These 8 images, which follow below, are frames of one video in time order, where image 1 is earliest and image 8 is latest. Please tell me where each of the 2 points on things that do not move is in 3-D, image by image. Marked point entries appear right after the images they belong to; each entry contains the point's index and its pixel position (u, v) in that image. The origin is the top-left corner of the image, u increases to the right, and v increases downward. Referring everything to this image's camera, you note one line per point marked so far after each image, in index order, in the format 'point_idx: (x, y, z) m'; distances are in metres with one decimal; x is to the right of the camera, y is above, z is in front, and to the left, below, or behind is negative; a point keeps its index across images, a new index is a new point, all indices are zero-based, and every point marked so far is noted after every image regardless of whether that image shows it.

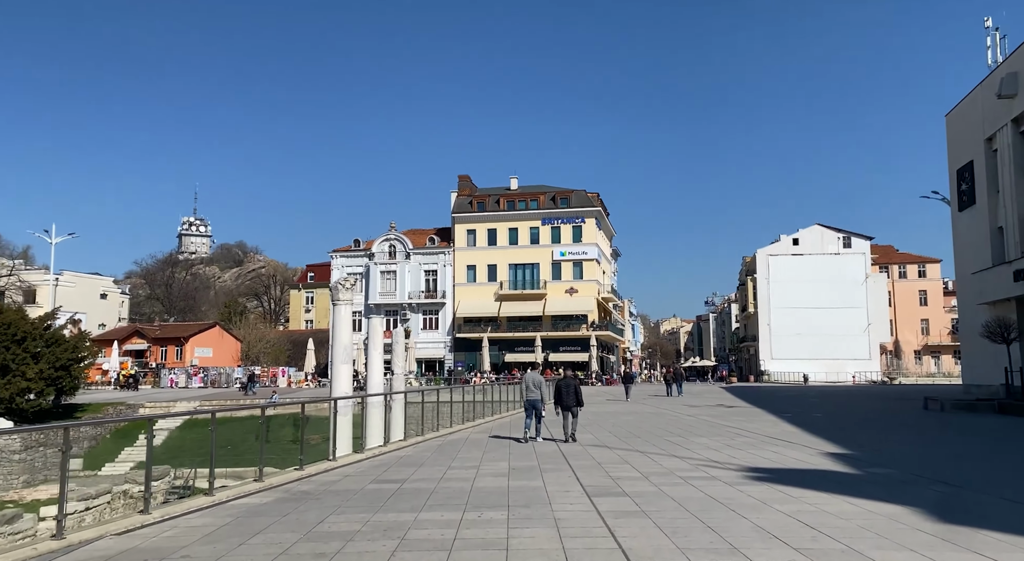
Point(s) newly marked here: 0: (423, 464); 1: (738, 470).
0: (-1.4, -2.9, +11.8) m
1: (+3.3, -2.7, +10.8) m
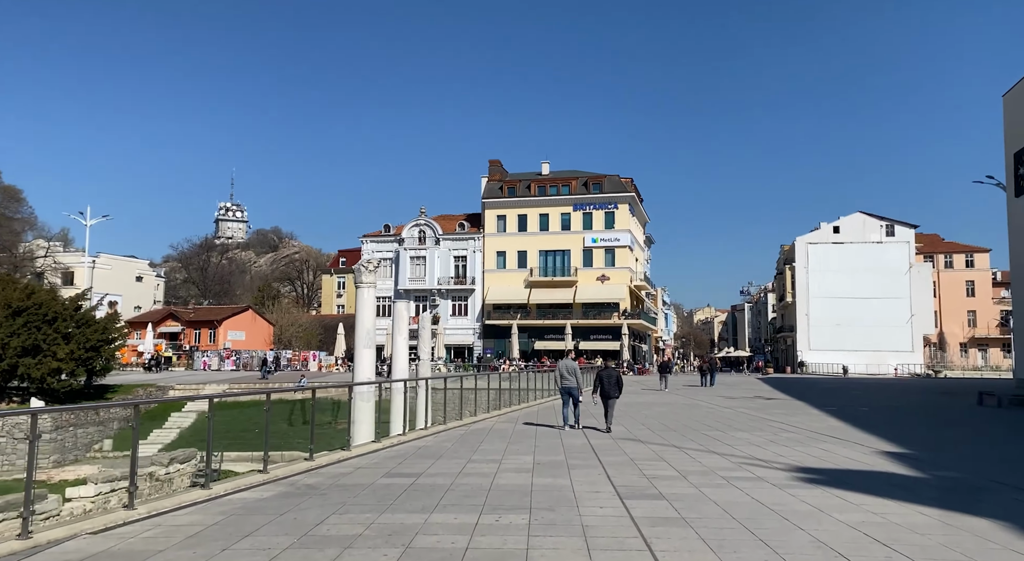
0: (-1.1, -2.6, +11.0) m
1: (+3.6, -2.5, +9.8) m
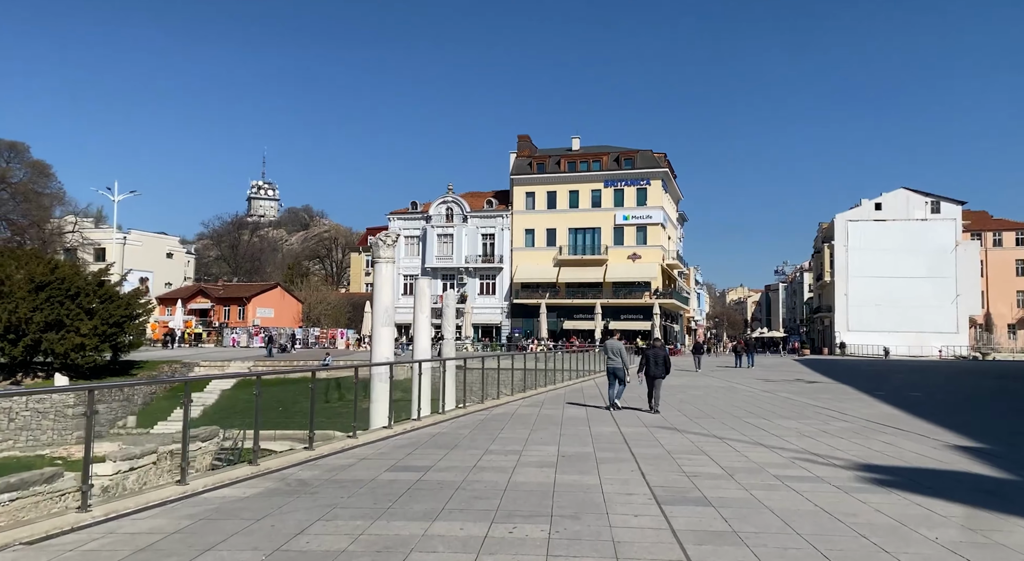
0: (-0.8, -2.2, +9.9) m
1: (+3.8, -2.1, +8.5) m
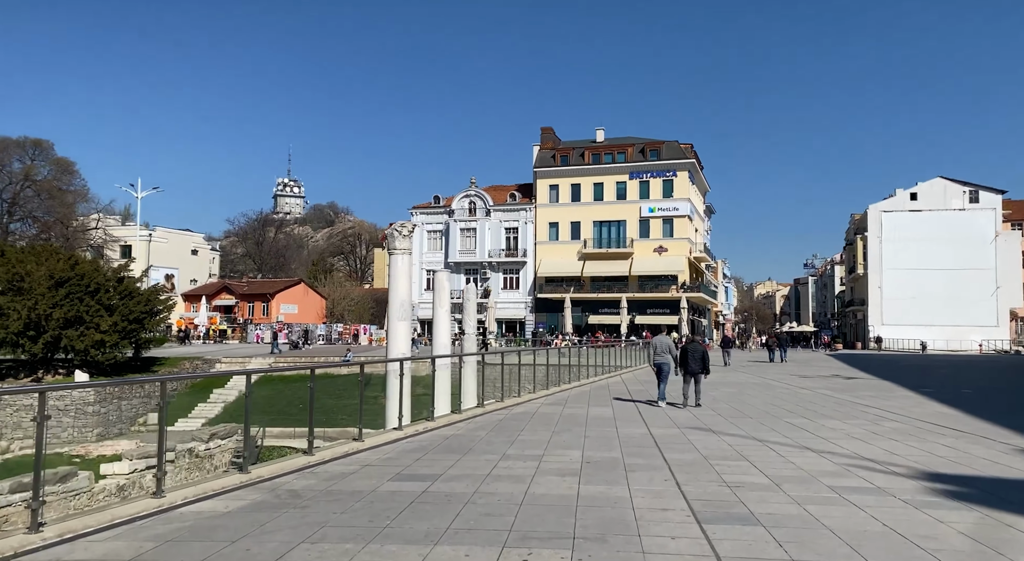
0: (-0.5, -2.1, +9.1) m
1: (+4.0, -2.0, +7.5) m
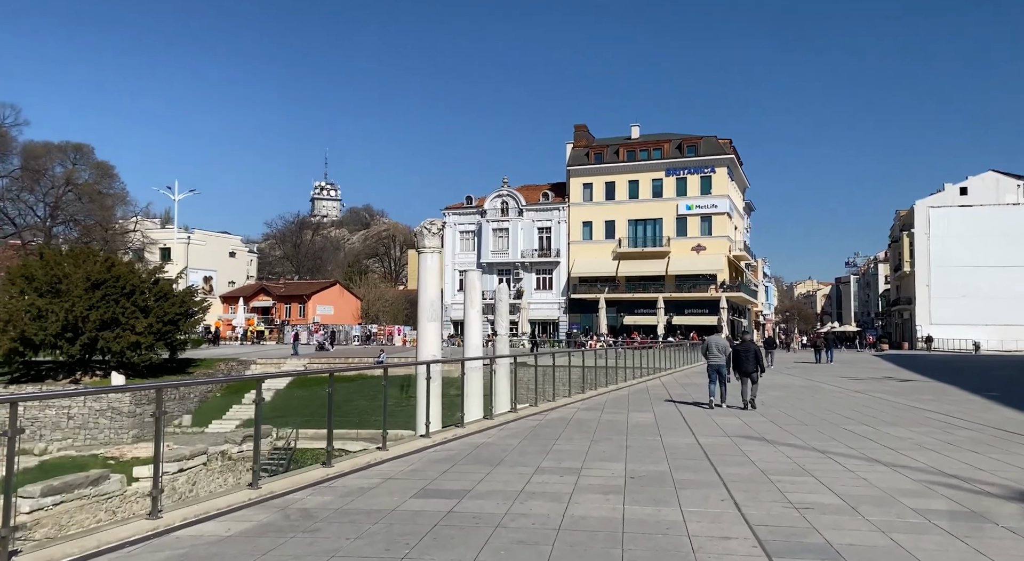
0: (-0.1, -2.0, +8.3) m
1: (+4.3, -1.9, +6.6) m
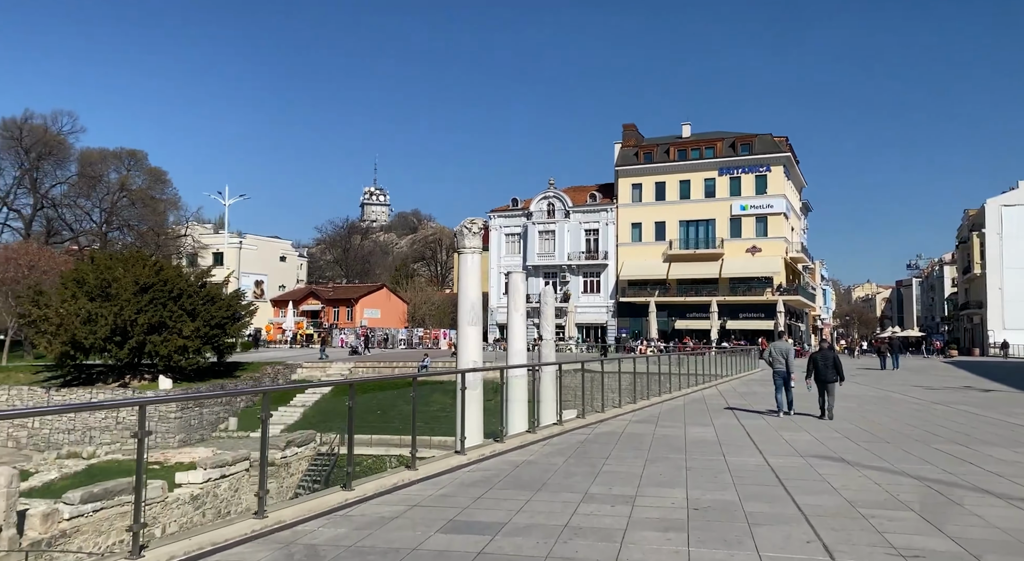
0: (+0.3, -2.0, +7.3) m
1: (+4.6, -1.9, +5.3) m
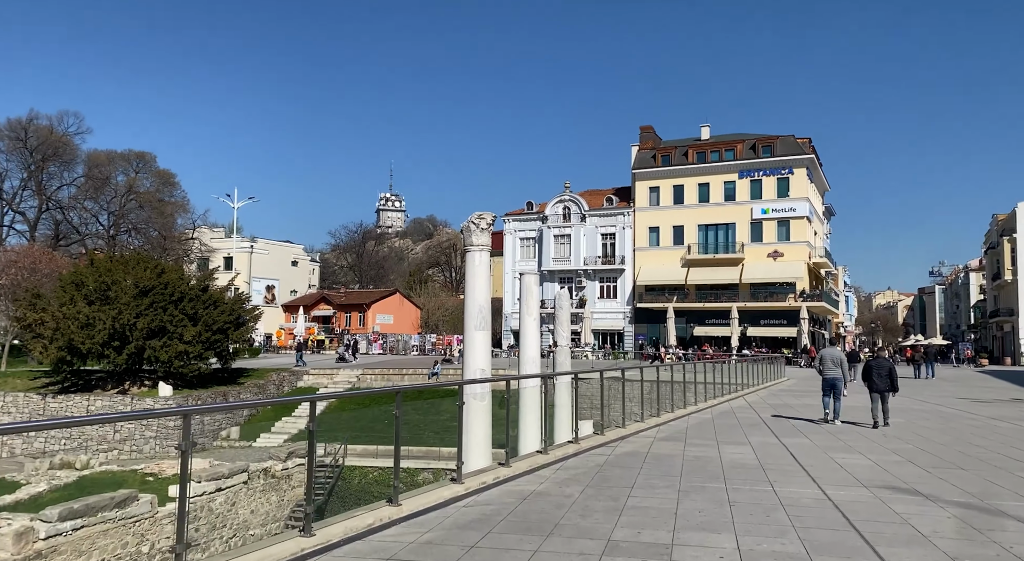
0: (+0.3, -2.0, +5.9) m
1: (+4.6, -1.8, +3.7) m
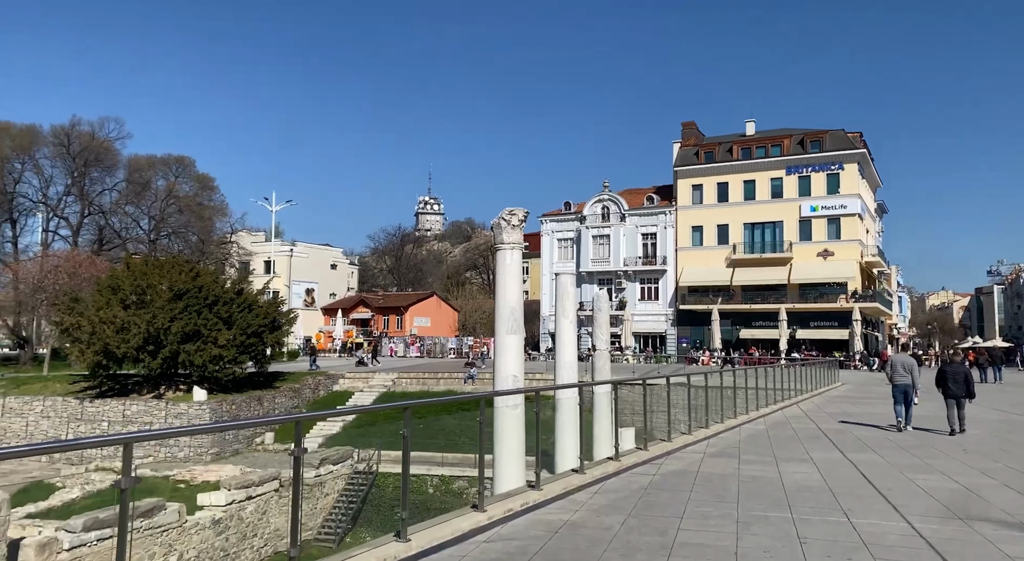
0: (+0.5, -1.9, +4.8) m
1: (+4.7, -1.7, +2.4) m
